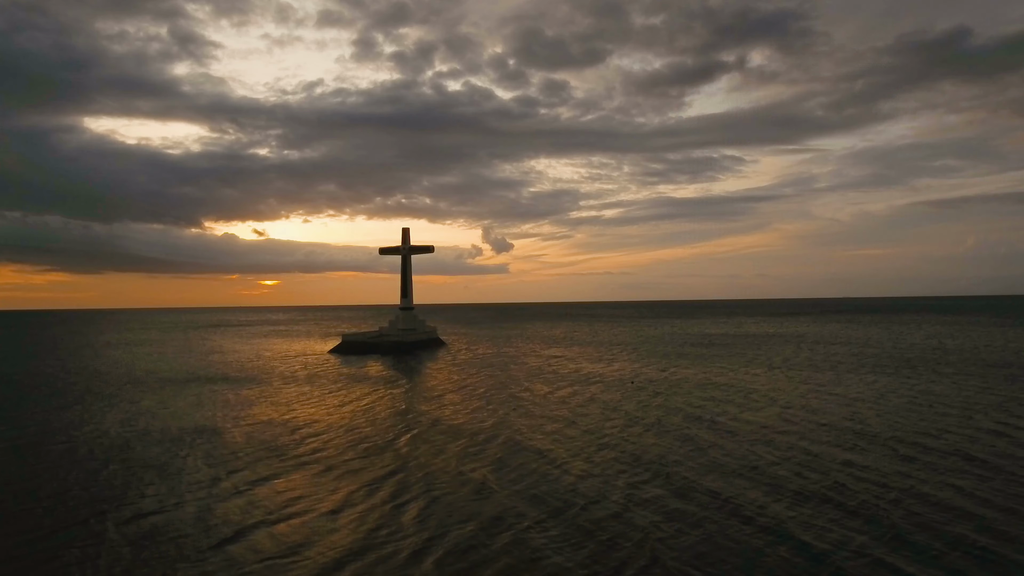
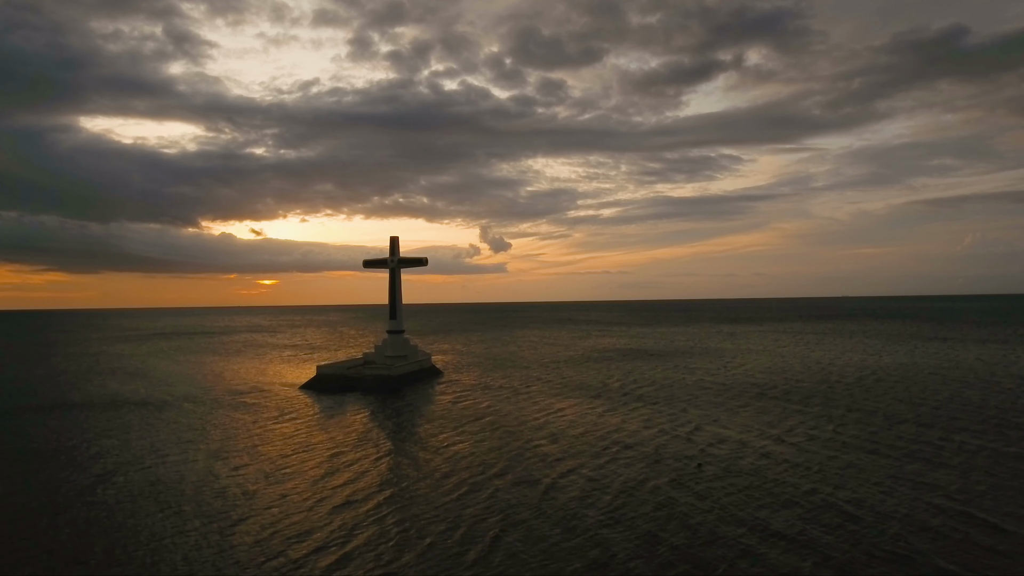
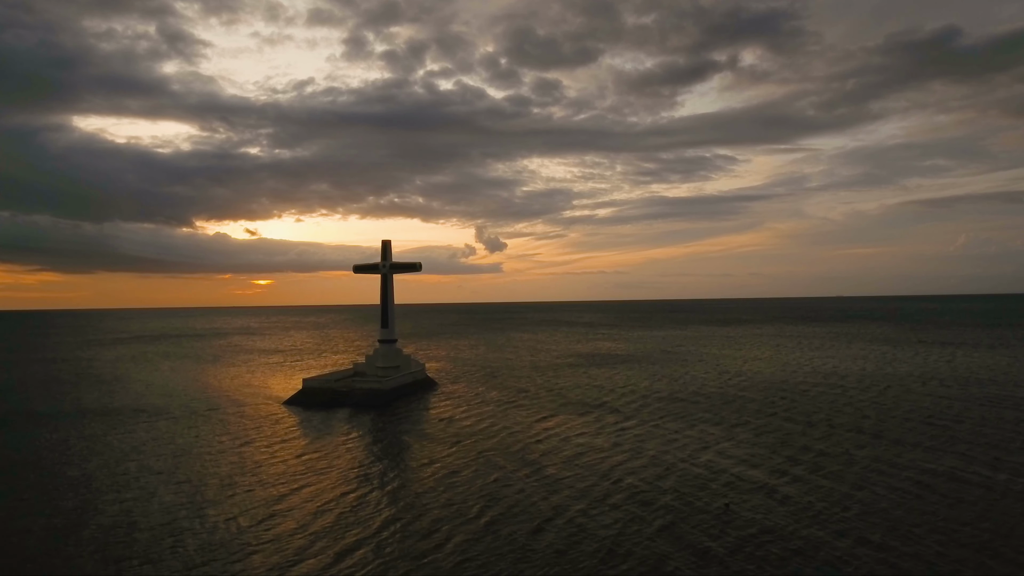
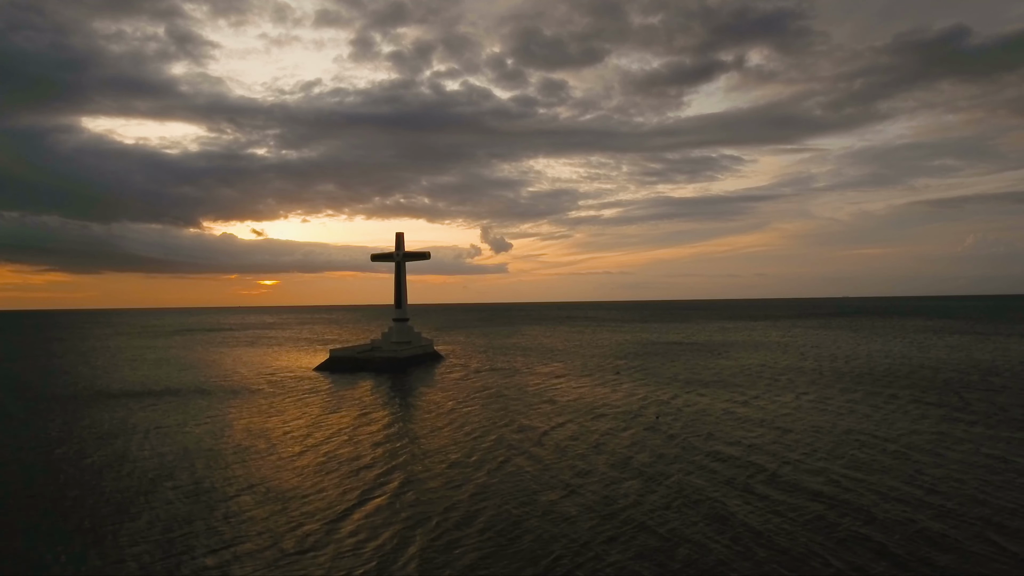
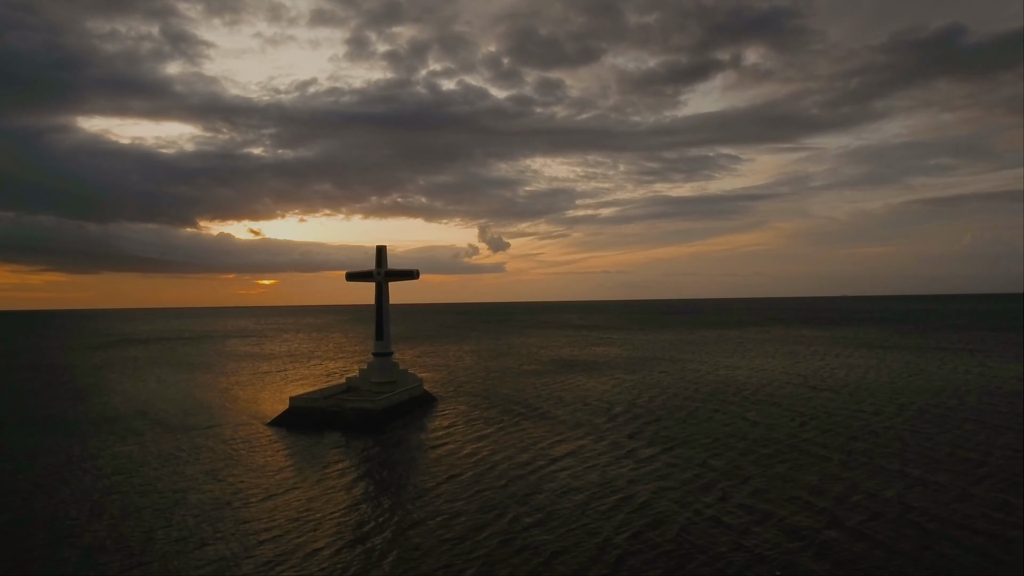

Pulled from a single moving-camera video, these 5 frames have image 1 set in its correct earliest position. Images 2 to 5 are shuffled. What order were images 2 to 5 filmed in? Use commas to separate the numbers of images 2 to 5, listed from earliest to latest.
4, 2, 3, 5
